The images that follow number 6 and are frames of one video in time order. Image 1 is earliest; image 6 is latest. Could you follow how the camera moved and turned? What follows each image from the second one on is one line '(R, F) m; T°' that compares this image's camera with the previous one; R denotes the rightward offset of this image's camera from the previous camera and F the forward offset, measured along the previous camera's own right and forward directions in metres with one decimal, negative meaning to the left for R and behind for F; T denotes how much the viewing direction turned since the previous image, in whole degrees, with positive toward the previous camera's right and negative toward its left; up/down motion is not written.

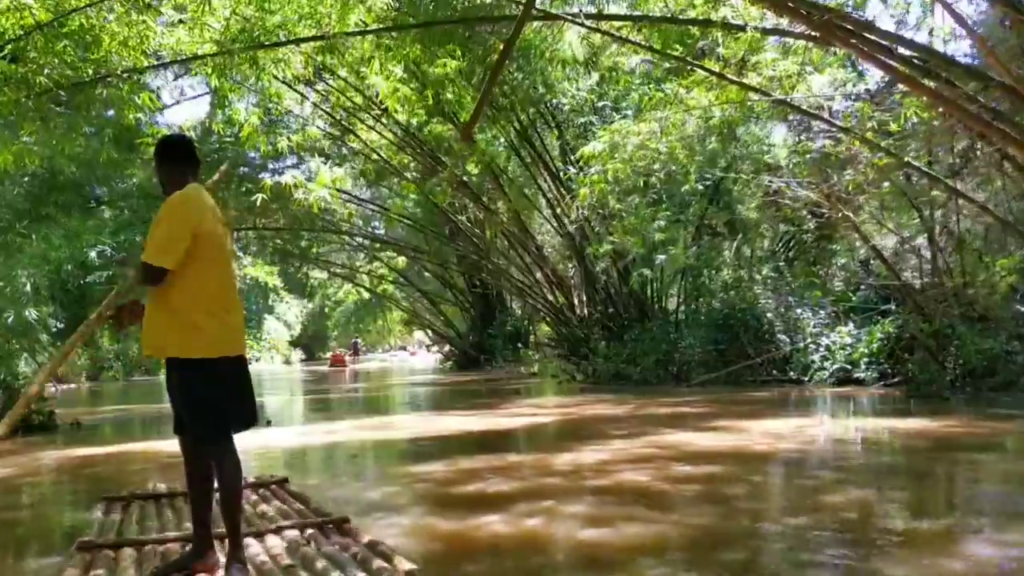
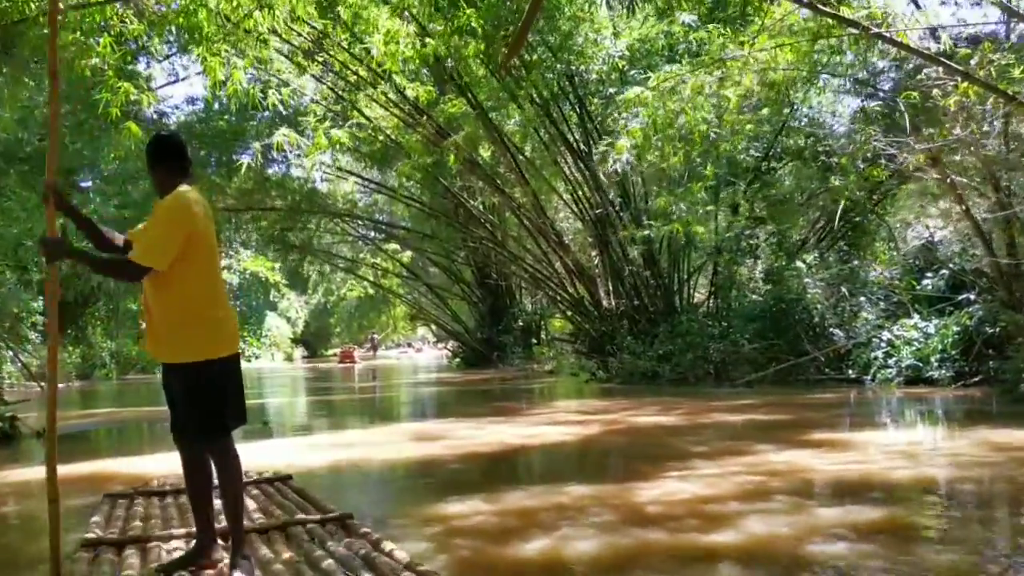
(-0.2, +1.0) m; 0°
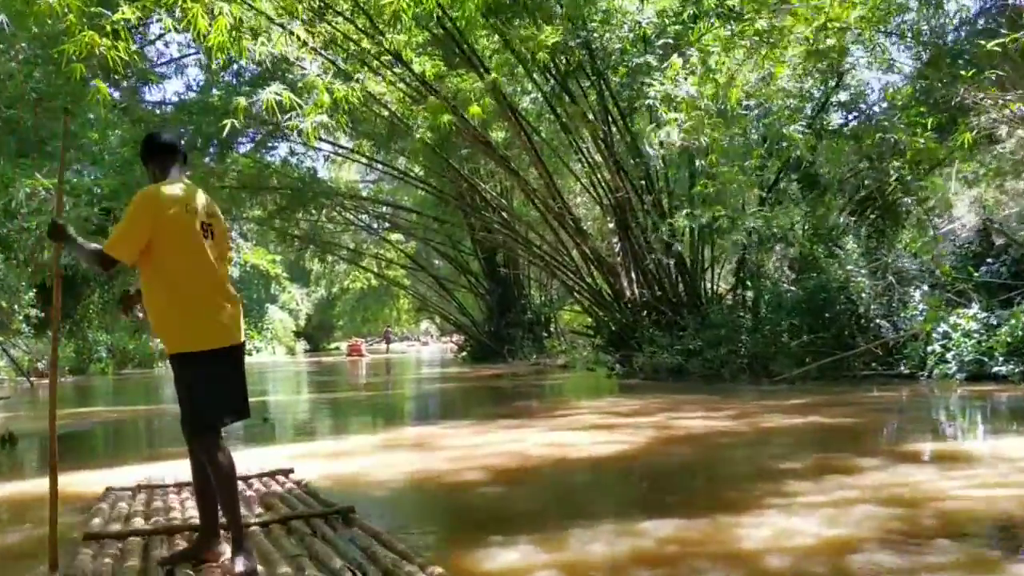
(-0.1, +0.7) m; 0°
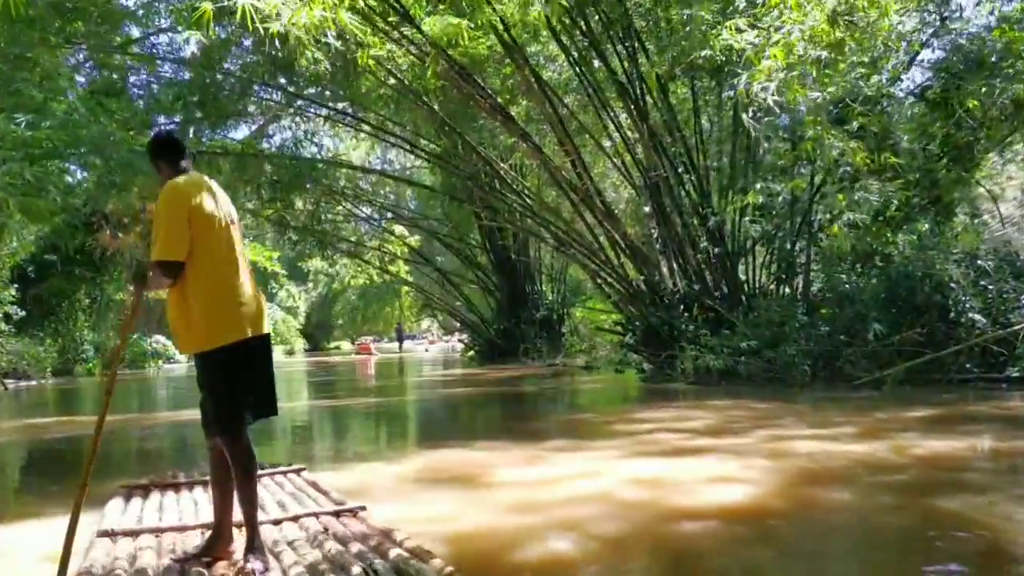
(-0.2, +1.2) m; 0°
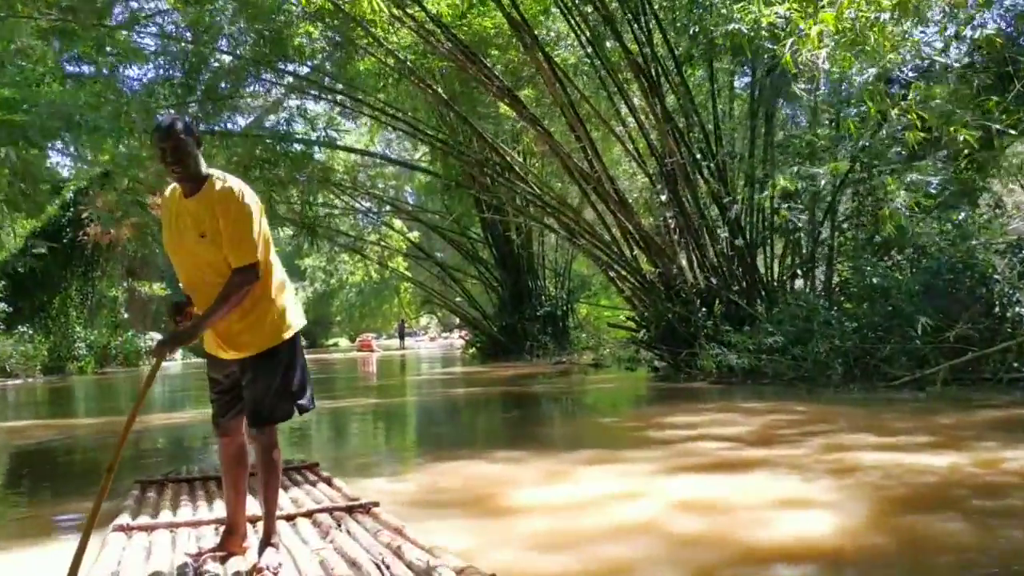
(-0.1, +0.5) m; 0°
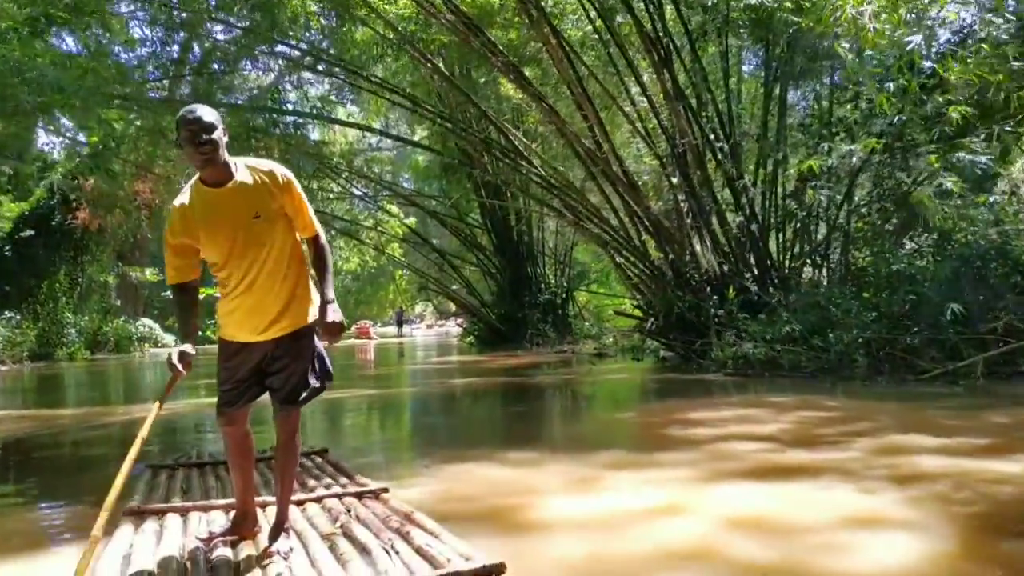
(-0.1, +0.4) m; 0°
